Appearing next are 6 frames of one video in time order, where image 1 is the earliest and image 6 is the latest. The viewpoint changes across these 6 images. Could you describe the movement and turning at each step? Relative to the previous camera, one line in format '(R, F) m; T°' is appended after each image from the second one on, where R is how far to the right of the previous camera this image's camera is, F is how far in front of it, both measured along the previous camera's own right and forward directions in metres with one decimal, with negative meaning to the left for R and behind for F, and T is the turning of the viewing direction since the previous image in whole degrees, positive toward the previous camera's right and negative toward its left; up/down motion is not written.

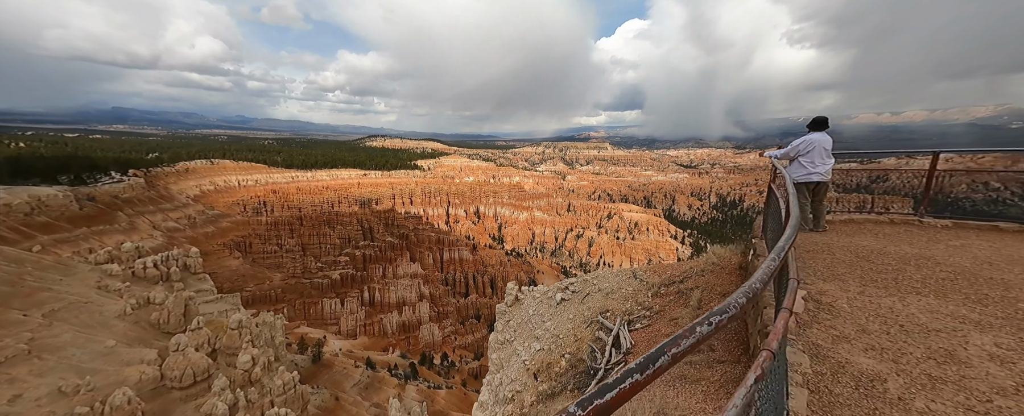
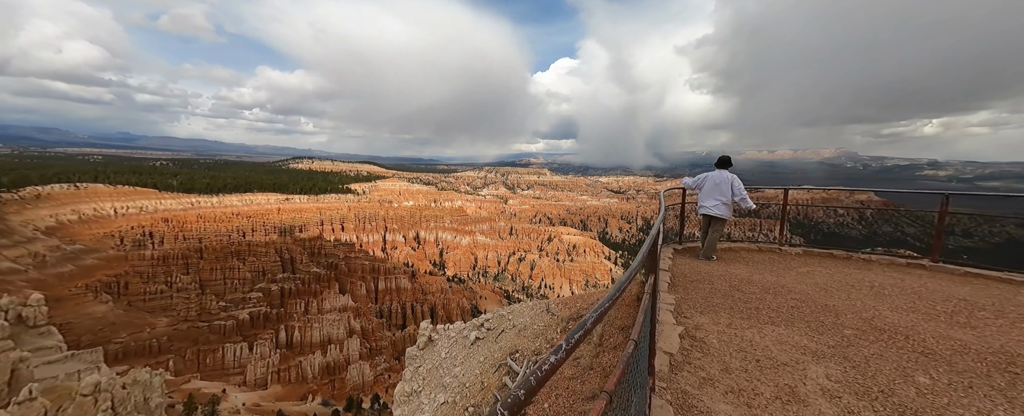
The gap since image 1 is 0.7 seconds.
(+0.3, -0.1) m; +10°
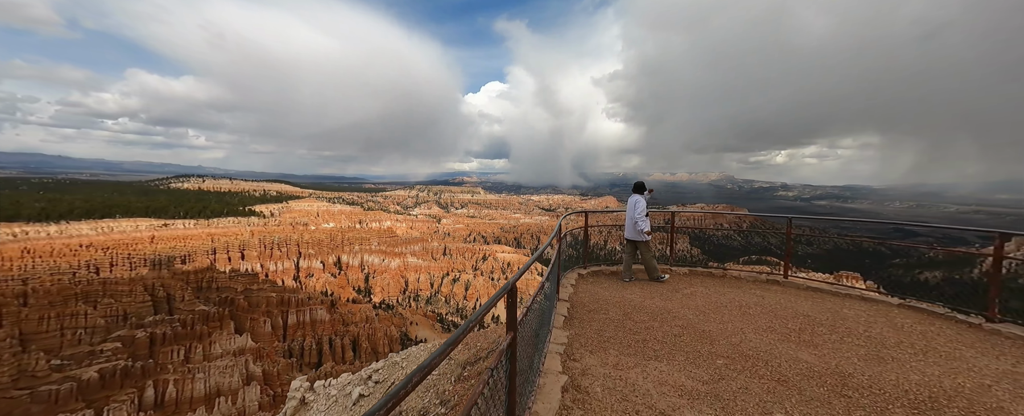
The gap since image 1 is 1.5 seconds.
(+0.5, -0.1) m; +11°
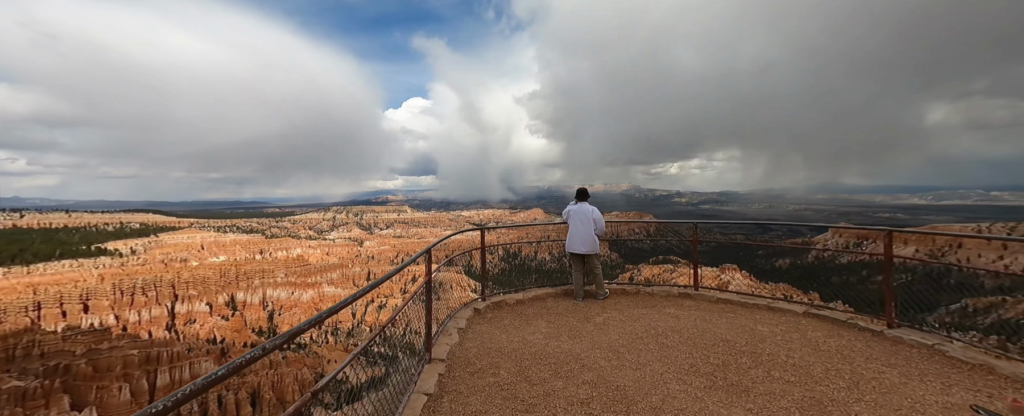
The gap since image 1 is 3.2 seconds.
(+0.7, 0.0) m; +11°
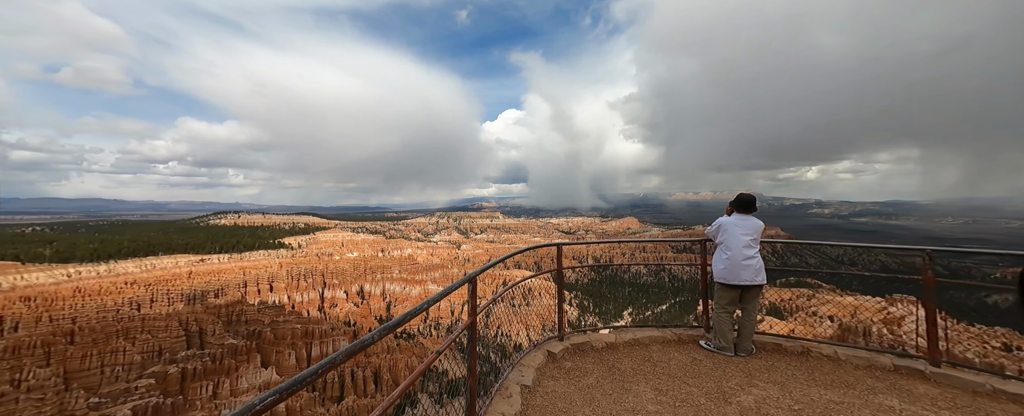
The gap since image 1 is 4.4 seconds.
(-0.9, -0.1) m; -14°
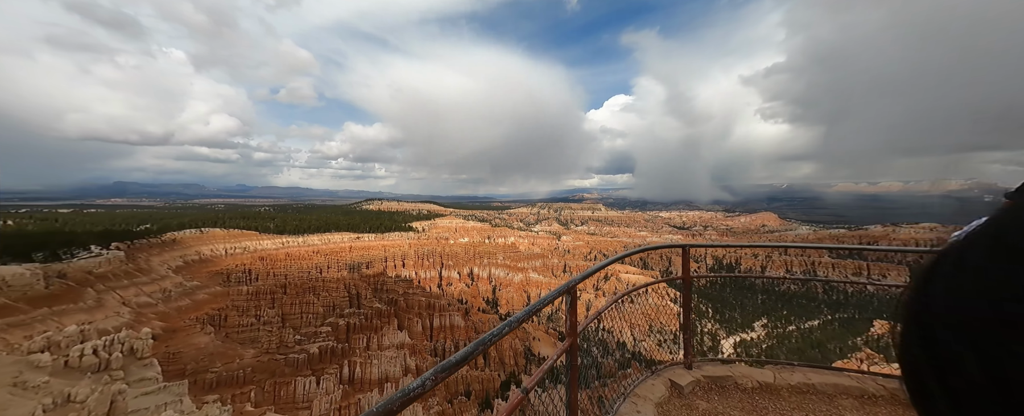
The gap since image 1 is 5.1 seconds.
(-0.6, 0.0) m; -17°
